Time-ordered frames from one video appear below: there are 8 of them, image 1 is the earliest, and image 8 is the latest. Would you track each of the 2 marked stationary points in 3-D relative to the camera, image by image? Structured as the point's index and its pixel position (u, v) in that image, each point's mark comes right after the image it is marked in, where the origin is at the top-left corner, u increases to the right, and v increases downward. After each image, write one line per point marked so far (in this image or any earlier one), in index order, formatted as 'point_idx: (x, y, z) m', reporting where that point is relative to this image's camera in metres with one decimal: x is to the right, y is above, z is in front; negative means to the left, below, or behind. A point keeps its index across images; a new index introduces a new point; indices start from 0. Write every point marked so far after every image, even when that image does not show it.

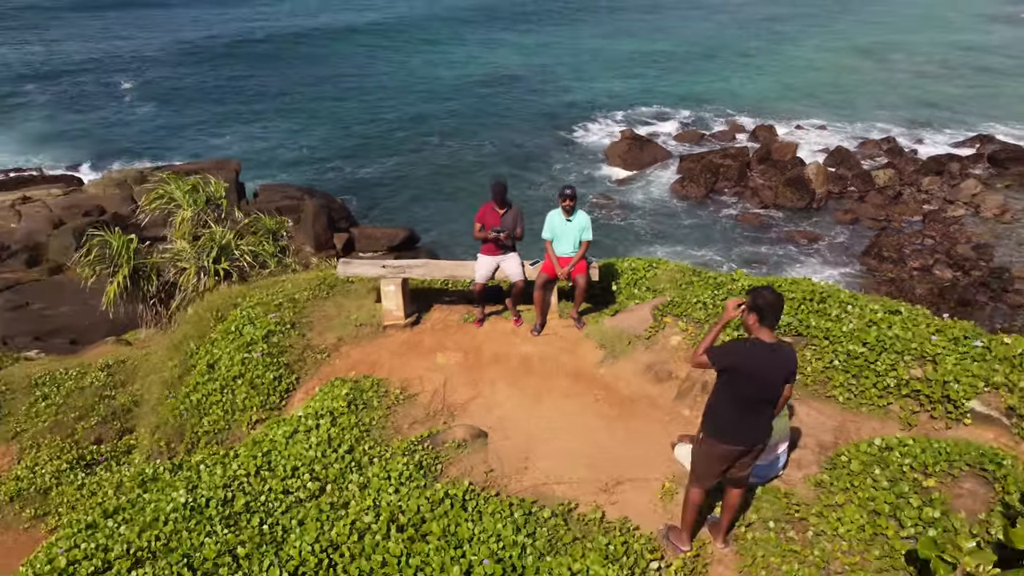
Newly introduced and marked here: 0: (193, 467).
0: (-1.5, -0.8, +4.2) m
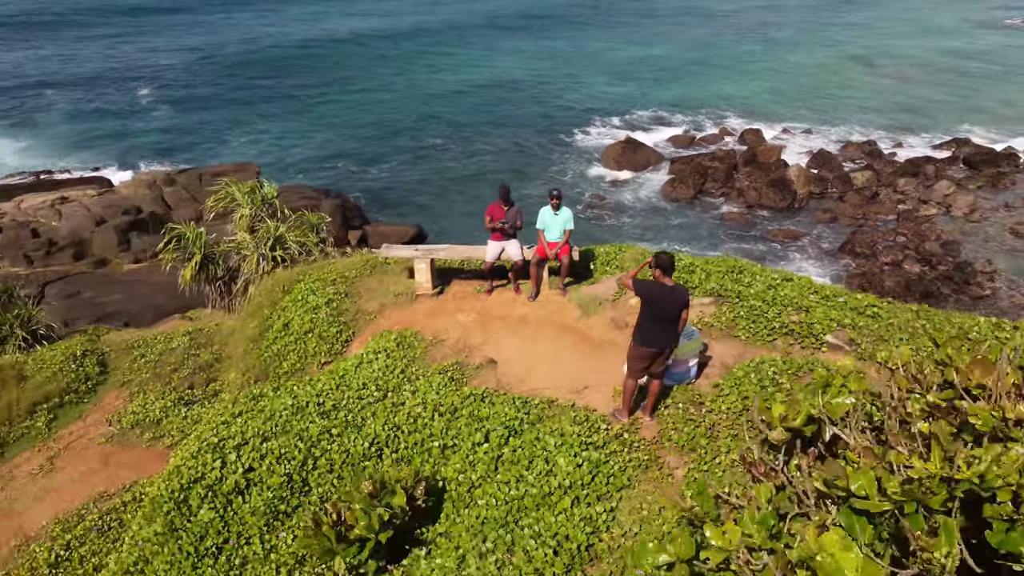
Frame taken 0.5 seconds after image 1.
0: (-1.5, -0.7, +5.8) m
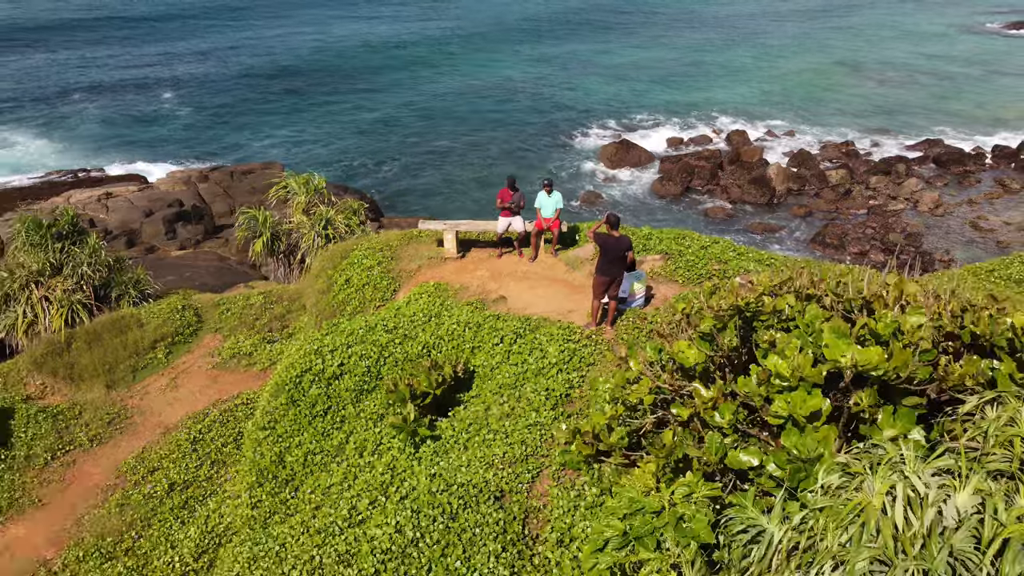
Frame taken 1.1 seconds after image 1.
0: (-1.5, -0.3, +8.1) m
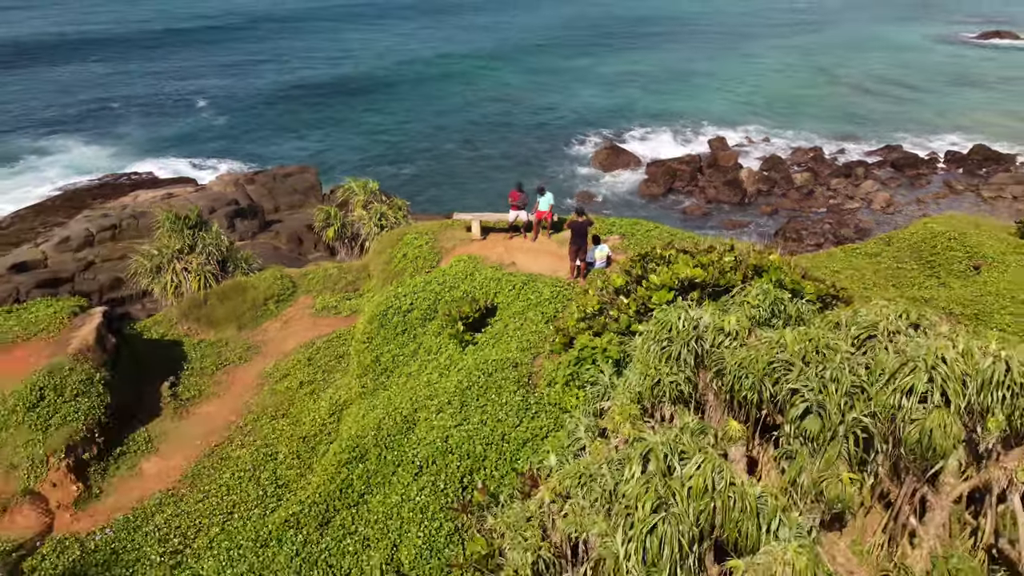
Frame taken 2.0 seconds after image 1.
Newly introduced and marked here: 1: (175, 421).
0: (-1.4, +0.2, +12.0) m
1: (-4.2, -1.6, +10.3) m
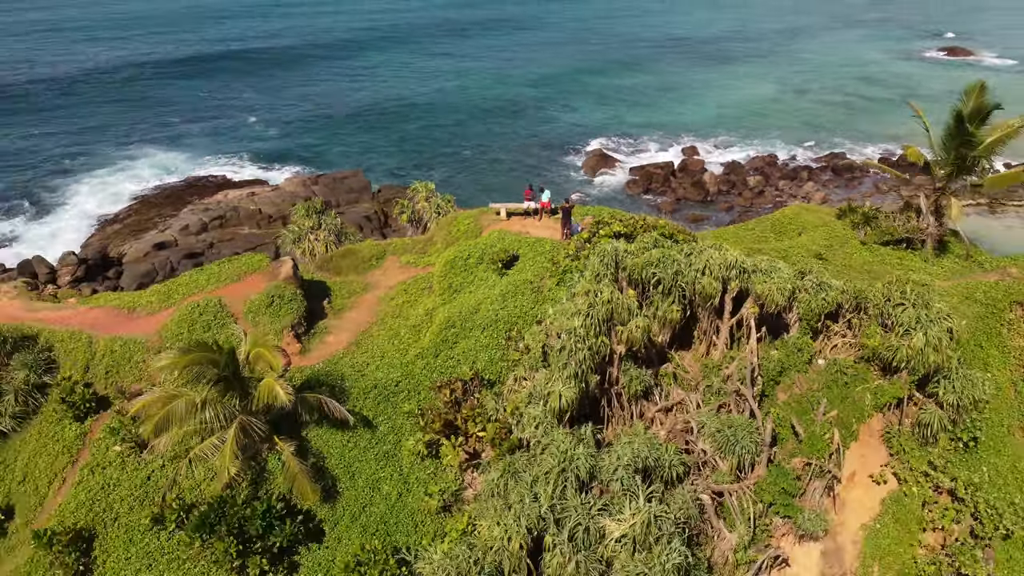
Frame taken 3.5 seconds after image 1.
0: (-1.0, +1.1, +19.6) m
1: (-3.8, -0.7, +17.9) m
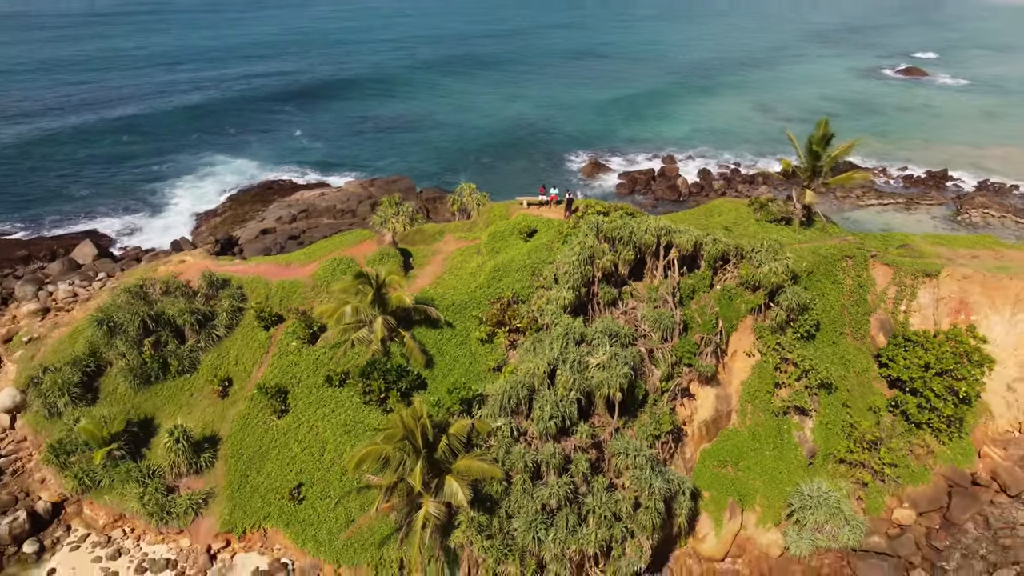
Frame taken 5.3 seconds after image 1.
0: (-0.3, +2.3, +29.4) m
1: (-3.2, +0.6, +27.7) m
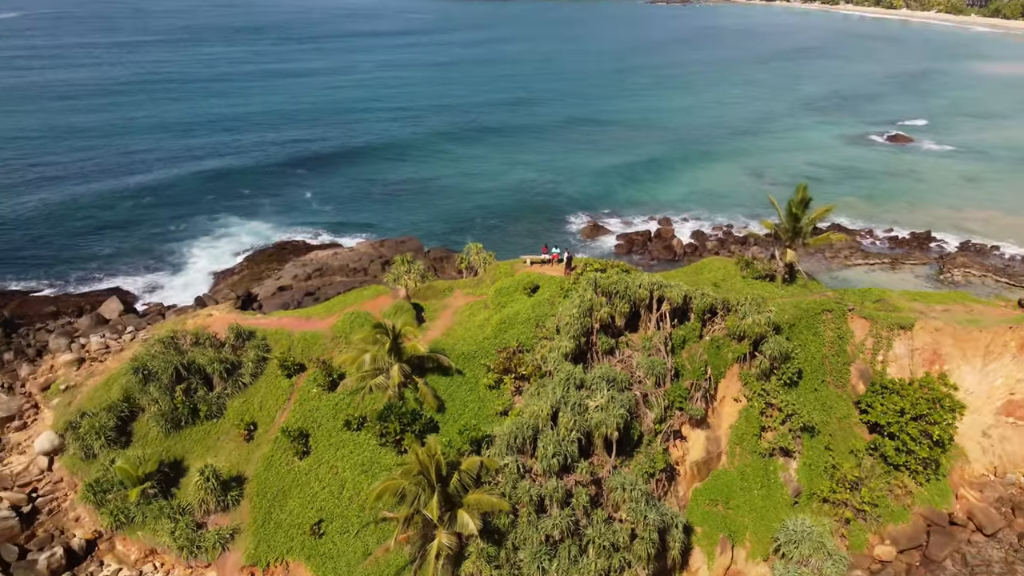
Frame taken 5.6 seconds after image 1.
0: (-0.2, +0.3, +31.7) m
1: (-3.0, -1.3, +29.8) m
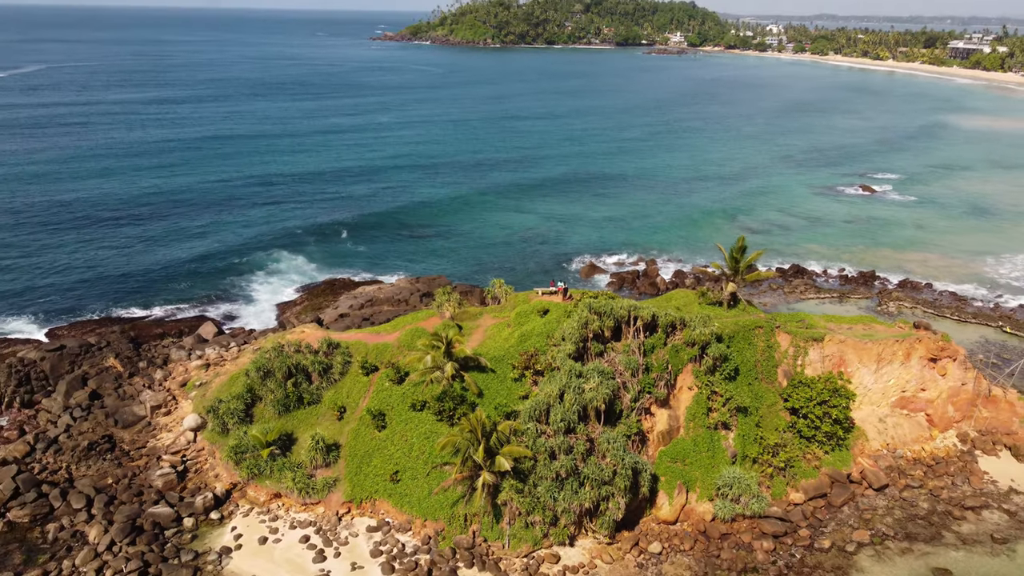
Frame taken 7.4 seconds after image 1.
0: (+0.7, -0.9, +42.1) m
1: (-2.2, -2.4, +40.2) m
